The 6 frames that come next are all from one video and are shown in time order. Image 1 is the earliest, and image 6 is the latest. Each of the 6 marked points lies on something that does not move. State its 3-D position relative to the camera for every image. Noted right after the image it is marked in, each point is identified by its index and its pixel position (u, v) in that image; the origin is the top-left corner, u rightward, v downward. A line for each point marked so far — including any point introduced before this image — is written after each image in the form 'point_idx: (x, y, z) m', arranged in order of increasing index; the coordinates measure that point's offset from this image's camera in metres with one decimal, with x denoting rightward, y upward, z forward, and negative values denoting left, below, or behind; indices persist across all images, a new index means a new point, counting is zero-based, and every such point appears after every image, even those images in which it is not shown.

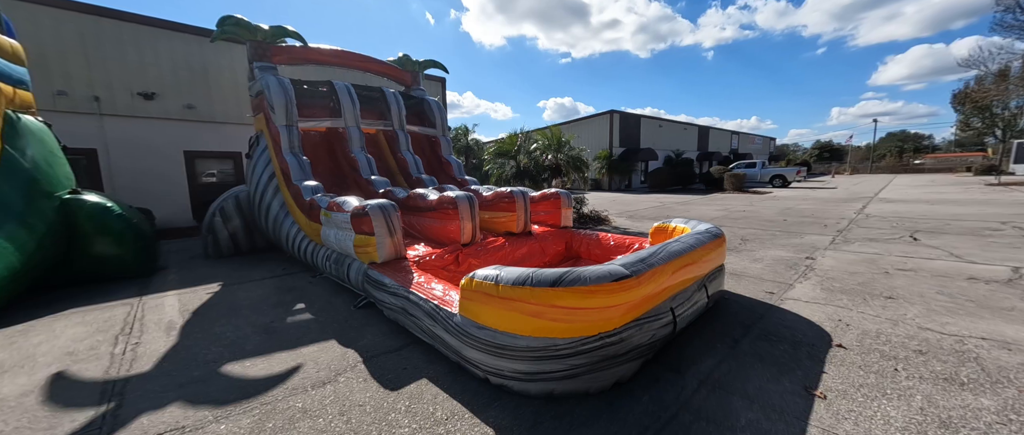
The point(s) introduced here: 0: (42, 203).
0: (-5.0, +0.2, +3.7) m
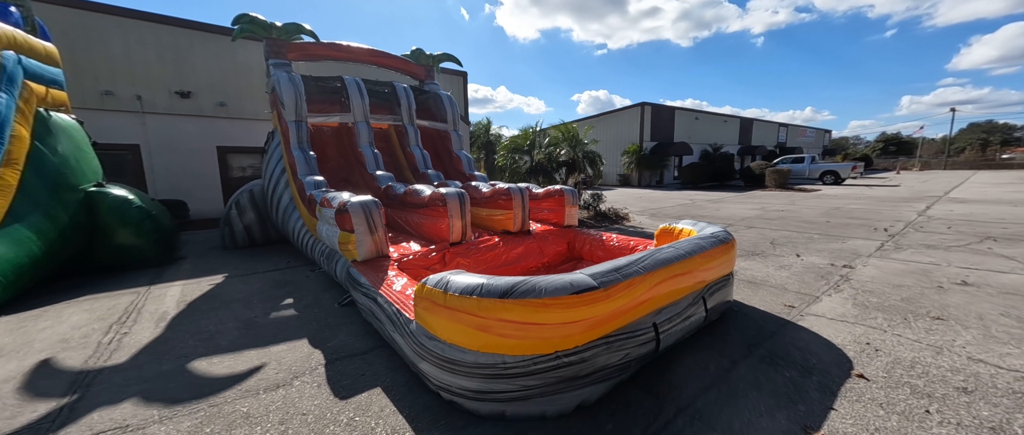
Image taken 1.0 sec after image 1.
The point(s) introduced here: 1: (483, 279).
0: (-5.1, +0.3, +4.0) m
1: (-0.2, -0.3, +1.9) m
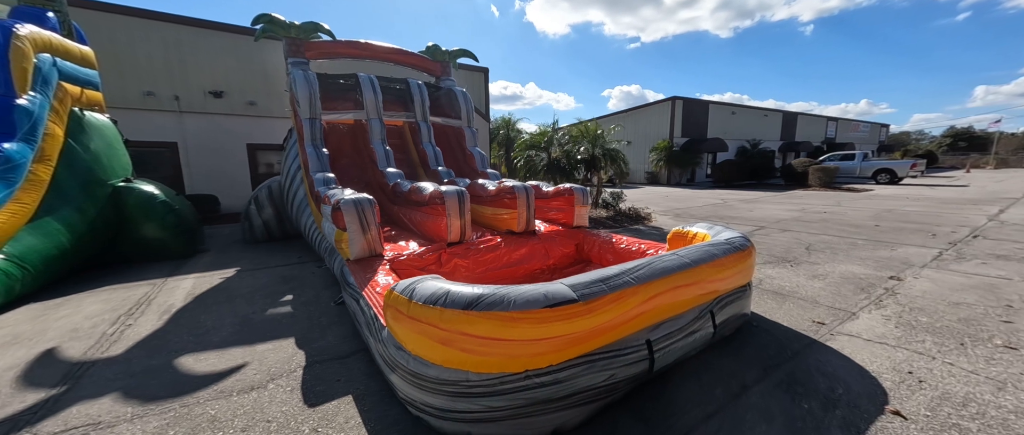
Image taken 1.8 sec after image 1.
0: (-5.0, +0.3, +4.3) m
1: (-0.3, -0.3, +1.7) m
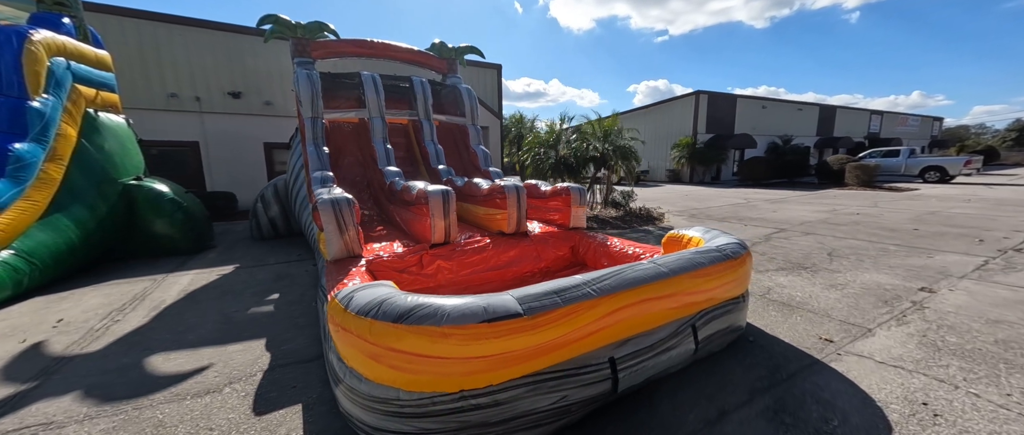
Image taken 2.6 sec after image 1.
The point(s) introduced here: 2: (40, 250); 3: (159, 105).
0: (-5.1, +0.4, +4.4) m
1: (-0.6, -0.4, +1.6) m
2: (-4.7, -0.3, +3.5) m
3: (-8.0, +2.6, +8.0) m
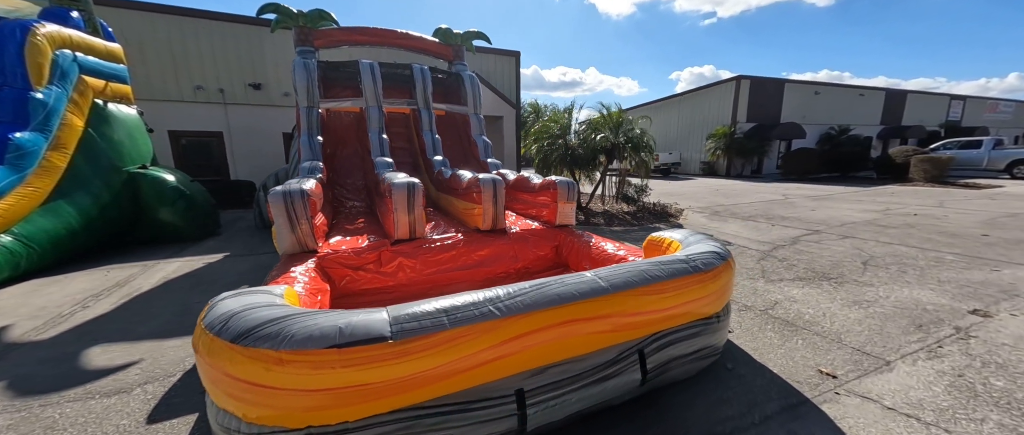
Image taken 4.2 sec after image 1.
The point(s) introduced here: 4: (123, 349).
0: (-5.3, +0.5, +4.6) m
1: (-1.0, -0.4, +1.4) m
2: (-5.0, -0.2, +3.7) m
3: (-7.8, +2.9, +8.4) m
4: (-2.7, -0.9, +2.4) m
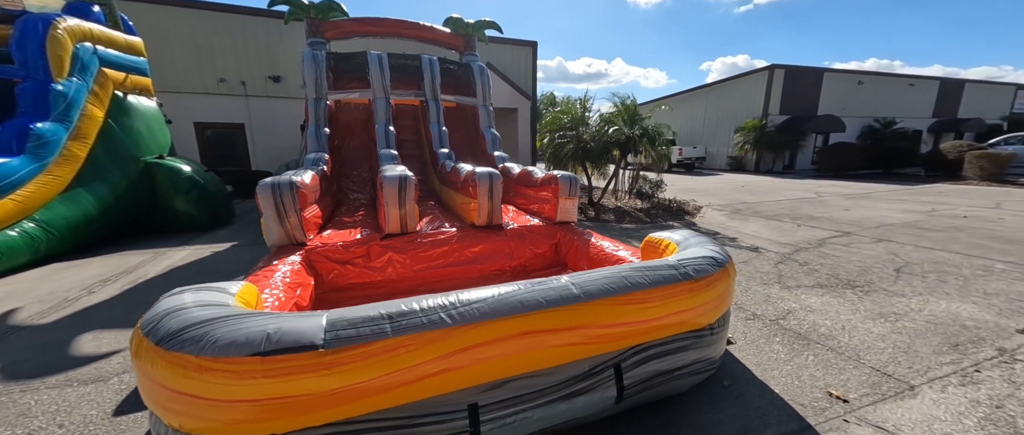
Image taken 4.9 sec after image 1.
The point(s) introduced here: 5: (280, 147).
0: (-5.2, +0.7, +4.8) m
1: (-1.2, -0.3, +1.3) m
2: (-5.0, 0.0, +3.9) m
3: (-7.5, +3.2, +8.7) m
4: (-2.8, -0.8, +2.5) m
5: (-6.2, +1.9, +9.4) m
